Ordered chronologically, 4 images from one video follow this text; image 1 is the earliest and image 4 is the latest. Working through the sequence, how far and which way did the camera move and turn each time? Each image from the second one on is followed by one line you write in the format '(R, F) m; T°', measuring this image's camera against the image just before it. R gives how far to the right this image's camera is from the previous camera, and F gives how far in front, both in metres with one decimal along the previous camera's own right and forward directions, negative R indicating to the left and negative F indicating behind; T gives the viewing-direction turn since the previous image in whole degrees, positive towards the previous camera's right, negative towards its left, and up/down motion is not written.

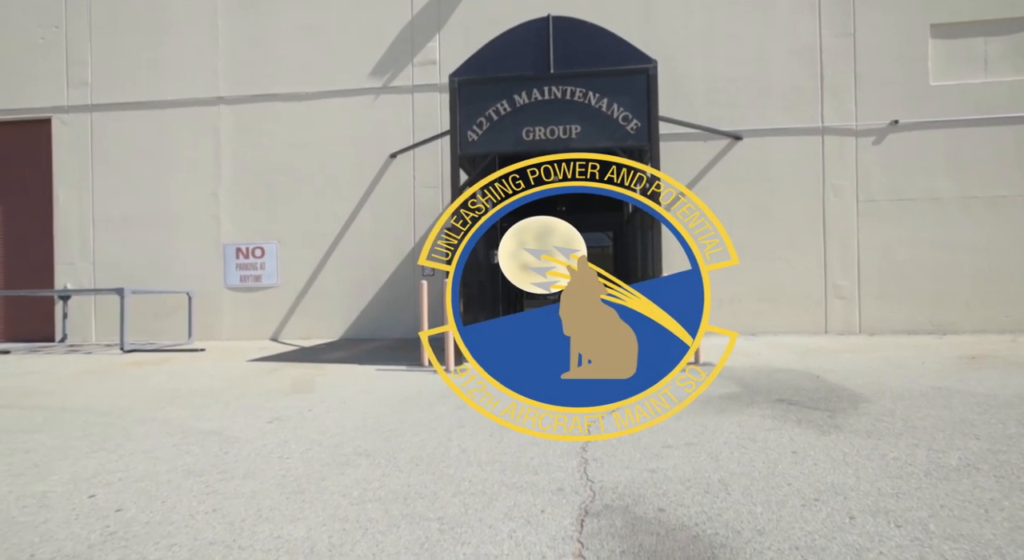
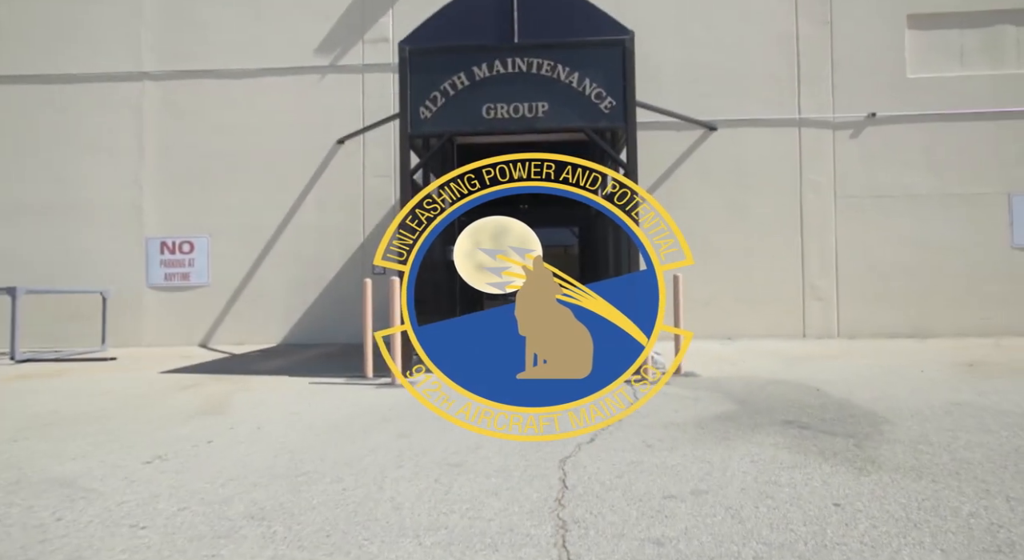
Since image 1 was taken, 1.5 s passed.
(0.0, +1.0) m; +4°
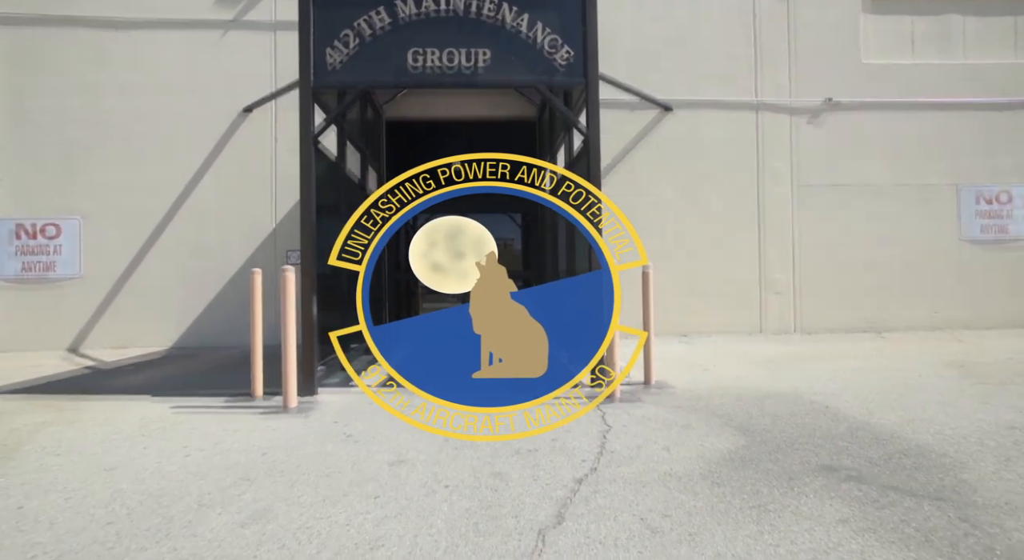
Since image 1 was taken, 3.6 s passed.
(+0.1, +1.5) m; +5°
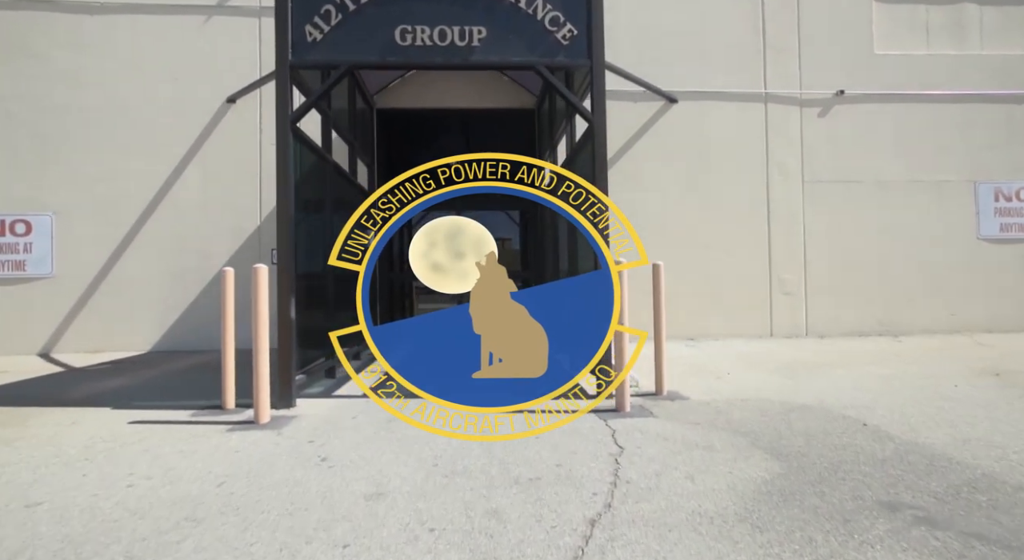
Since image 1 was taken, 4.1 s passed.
(0.0, +0.5) m; 0°
